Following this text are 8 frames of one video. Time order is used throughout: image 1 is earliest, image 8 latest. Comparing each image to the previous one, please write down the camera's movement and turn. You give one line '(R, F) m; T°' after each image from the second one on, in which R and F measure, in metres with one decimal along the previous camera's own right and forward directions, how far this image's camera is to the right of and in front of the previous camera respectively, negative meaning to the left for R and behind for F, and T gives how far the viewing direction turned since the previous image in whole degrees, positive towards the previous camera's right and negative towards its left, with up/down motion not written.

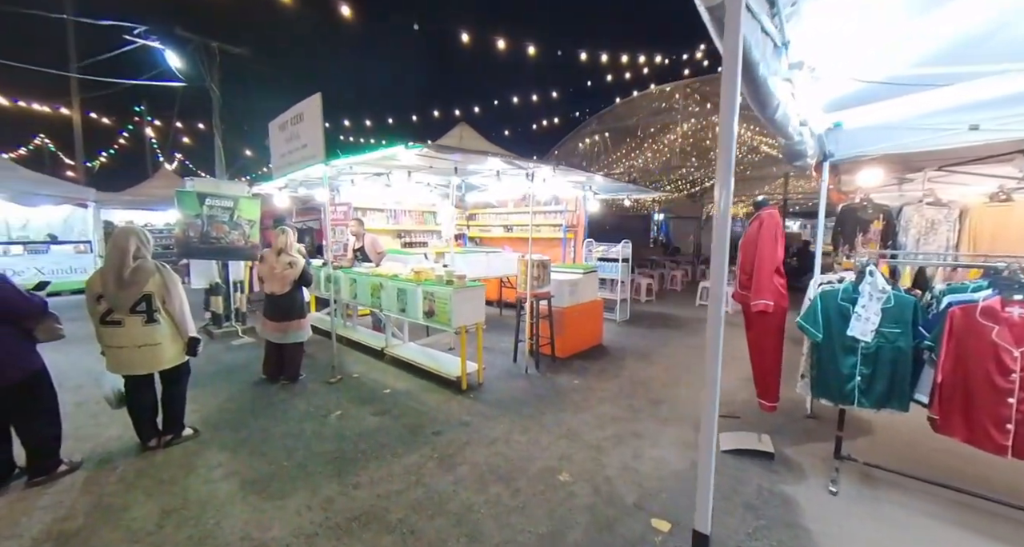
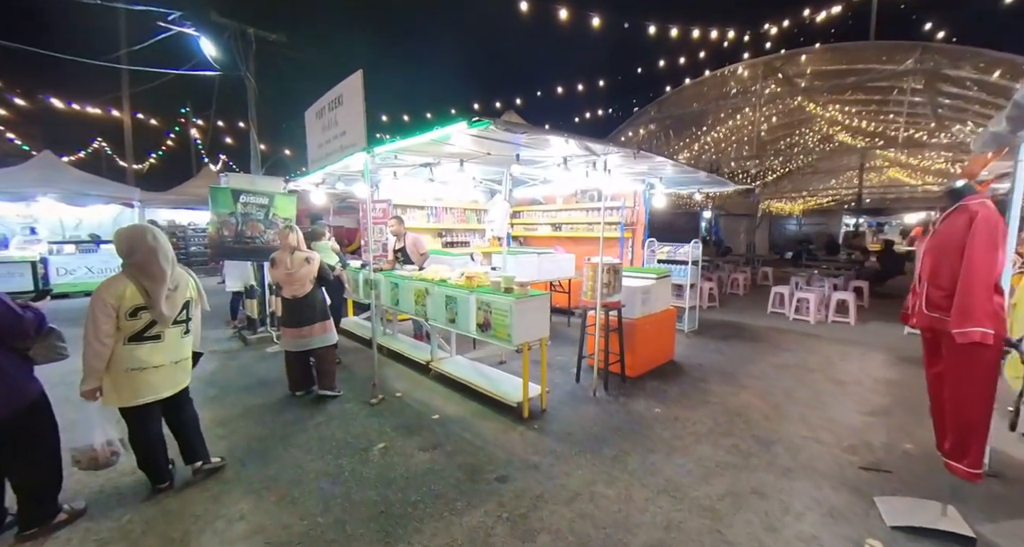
(-0.3, +0.7) m; -4°
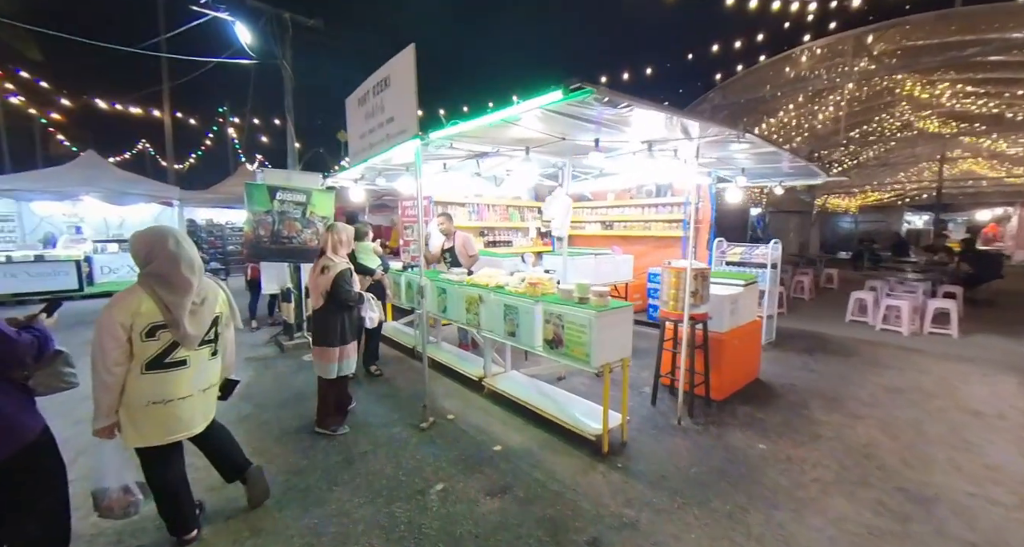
(-0.4, +0.5) m; -3°
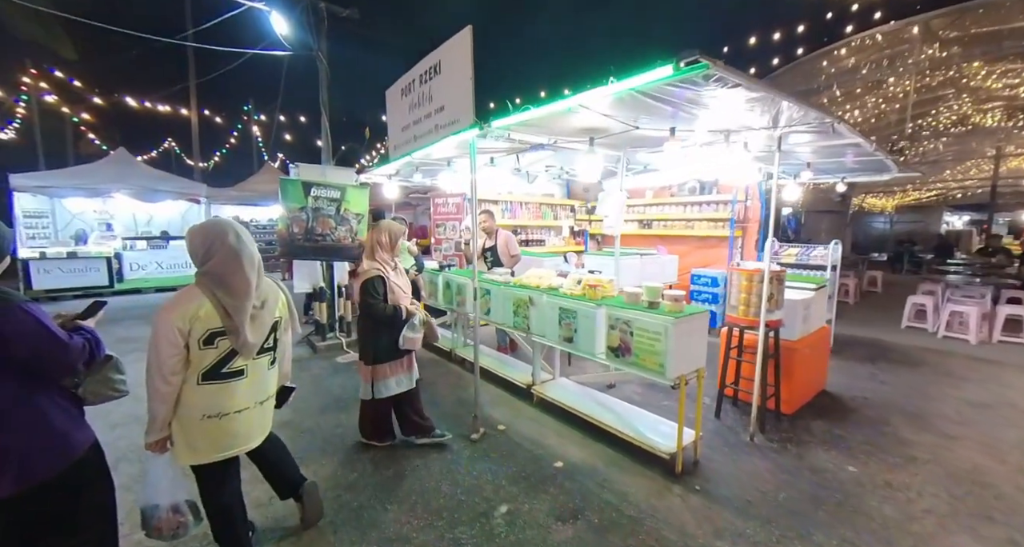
(-0.3, +0.2) m; -2°
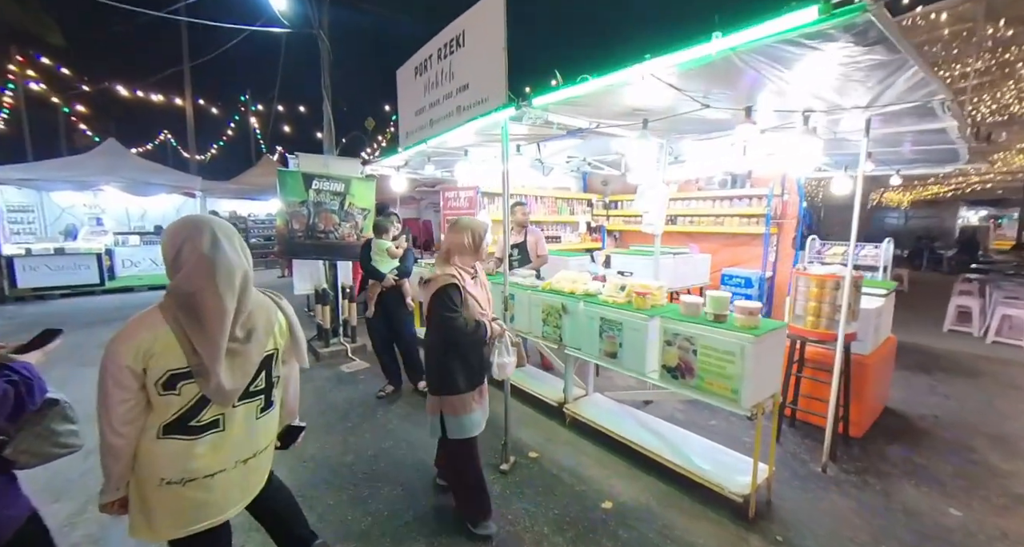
(-0.2, +0.4) m; 0°
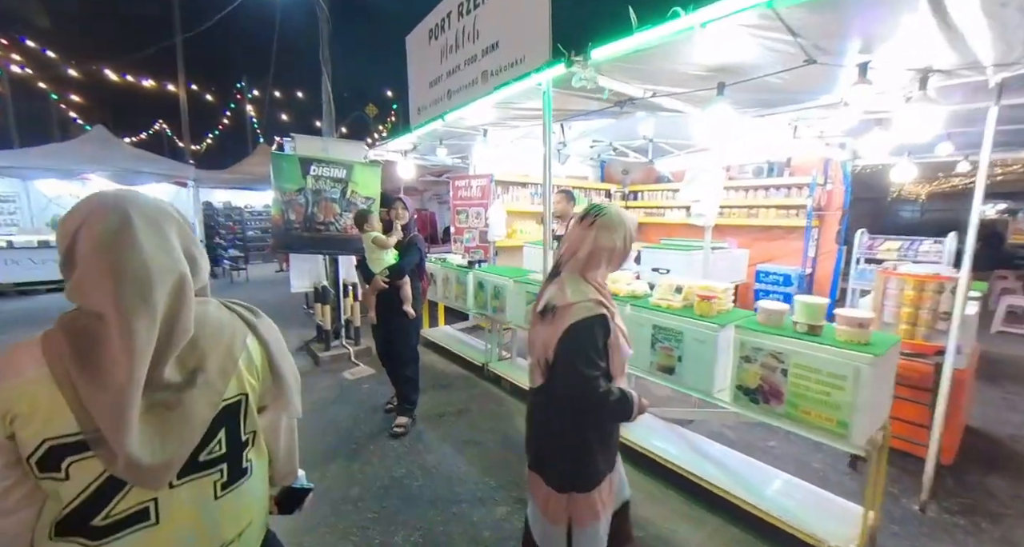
(-0.2, +0.5) m; 0°
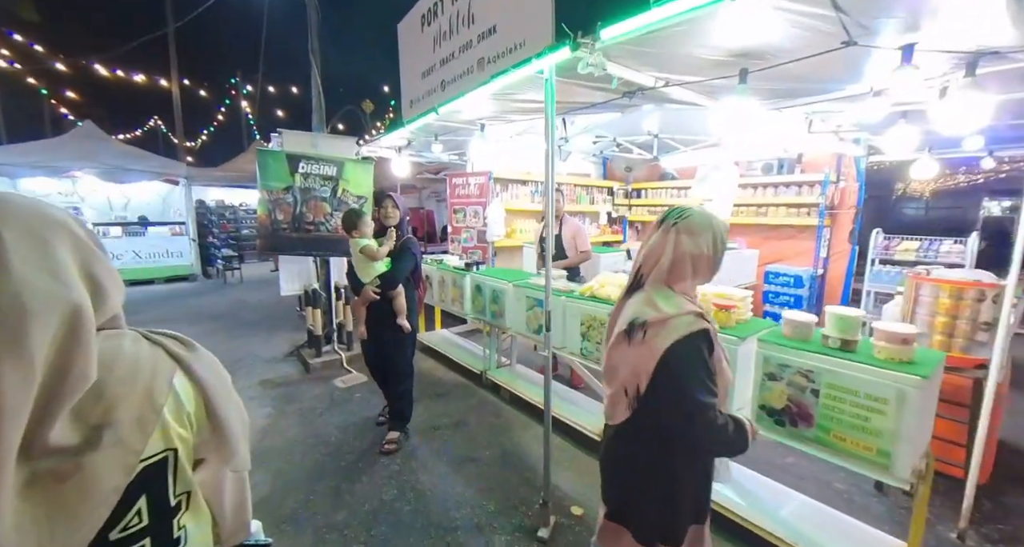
(0.0, +0.2) m; 0°
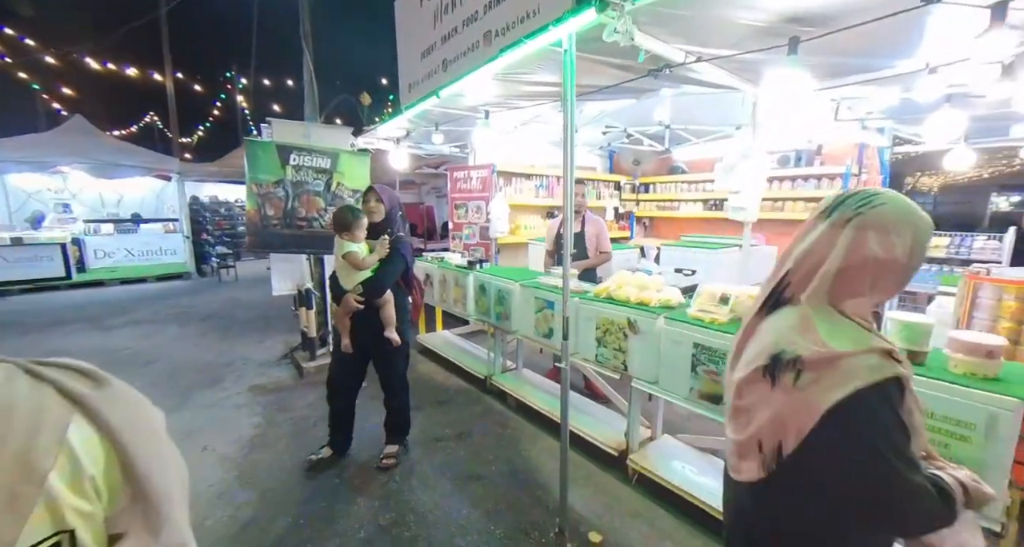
(-0.1, +0.2) m; 0°
